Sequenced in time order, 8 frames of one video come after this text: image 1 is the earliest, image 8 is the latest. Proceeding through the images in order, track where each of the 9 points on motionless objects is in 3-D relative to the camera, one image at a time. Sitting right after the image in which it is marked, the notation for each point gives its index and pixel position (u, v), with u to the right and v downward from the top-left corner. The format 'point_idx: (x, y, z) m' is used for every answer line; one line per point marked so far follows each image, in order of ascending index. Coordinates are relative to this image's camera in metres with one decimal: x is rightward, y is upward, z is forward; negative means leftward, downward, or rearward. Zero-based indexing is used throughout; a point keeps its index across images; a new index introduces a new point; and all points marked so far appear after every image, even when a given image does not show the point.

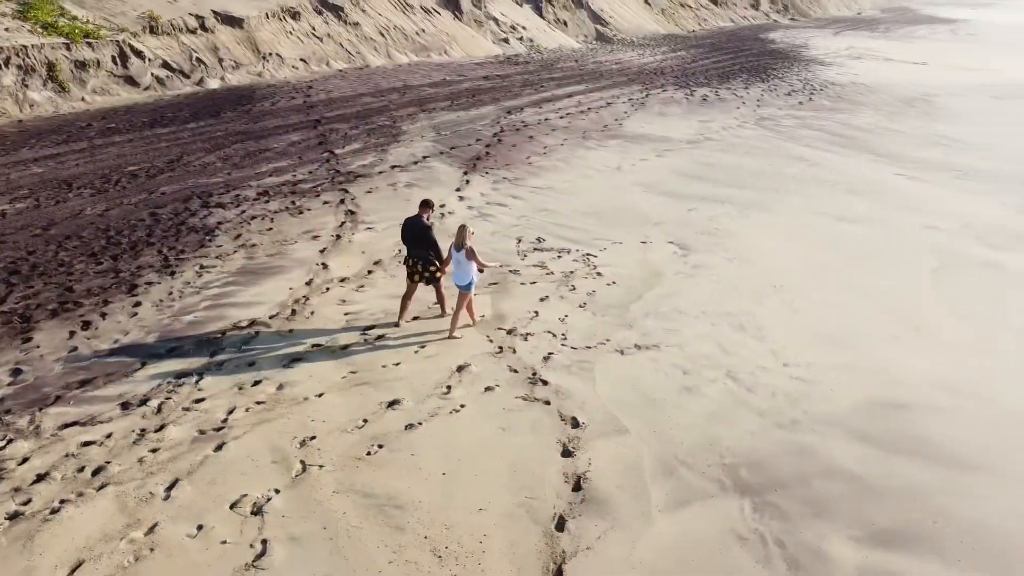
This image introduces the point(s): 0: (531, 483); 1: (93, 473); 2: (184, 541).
0: (+0.1, -1.1, +4.5) m
1: (-2.2, -0.9, +4.2) m
2: (-1.5, -1.2, +3.8) m
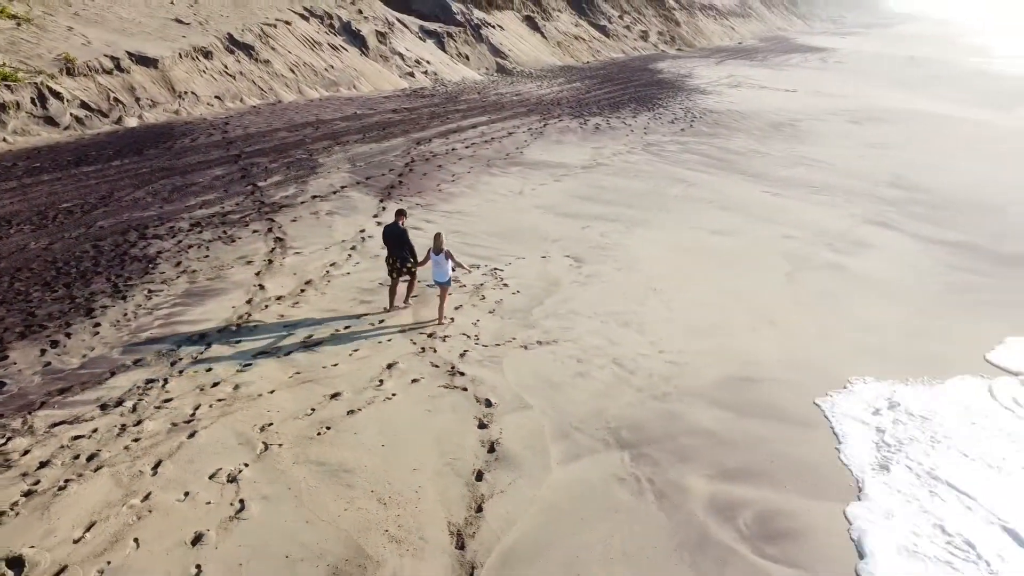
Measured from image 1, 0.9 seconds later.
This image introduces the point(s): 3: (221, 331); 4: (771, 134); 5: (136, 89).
0: (-0.4, -1.1, +5.5) m
1: (-2.6, -1.1, +5.0) m
2: (-1.9, -1.2, +4.7) m
3: (-2.5, -0.4, +7.0) m
4: (+6.0, +3.5, +18.5) m
5: (-6.8, +3.6, +14.6) m
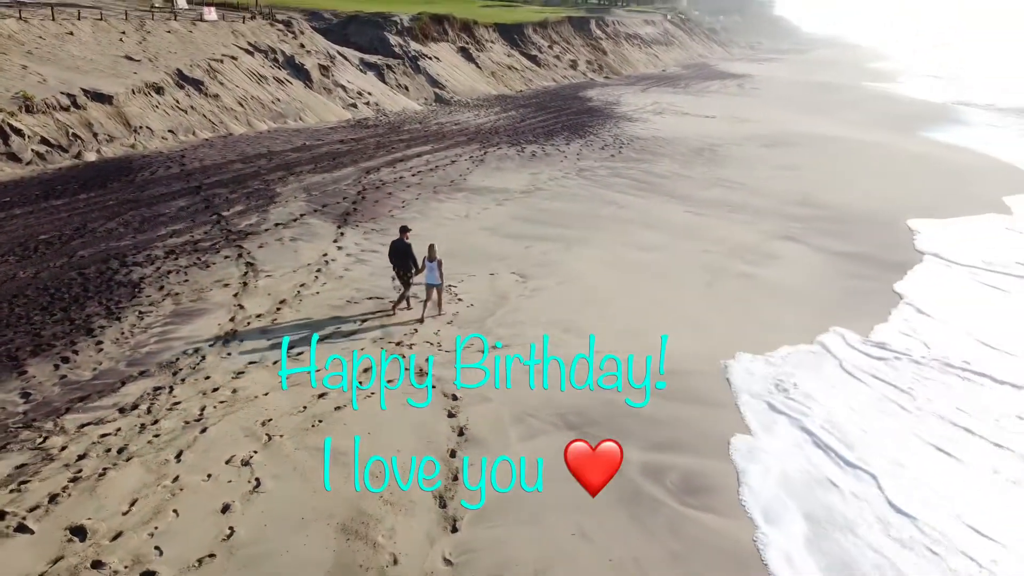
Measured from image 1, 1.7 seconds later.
0: (-0.7, -1.2, +6.6) m
1: (-2.9, -1.2, +5.9) m
2: (-2.1, -1.3, +5.6) m
3: (-2.9, -0.5, +7.9) m
4: (+4.5, +3.2, +20.1) m
5: (-7.9, +3.1, +15.2) m
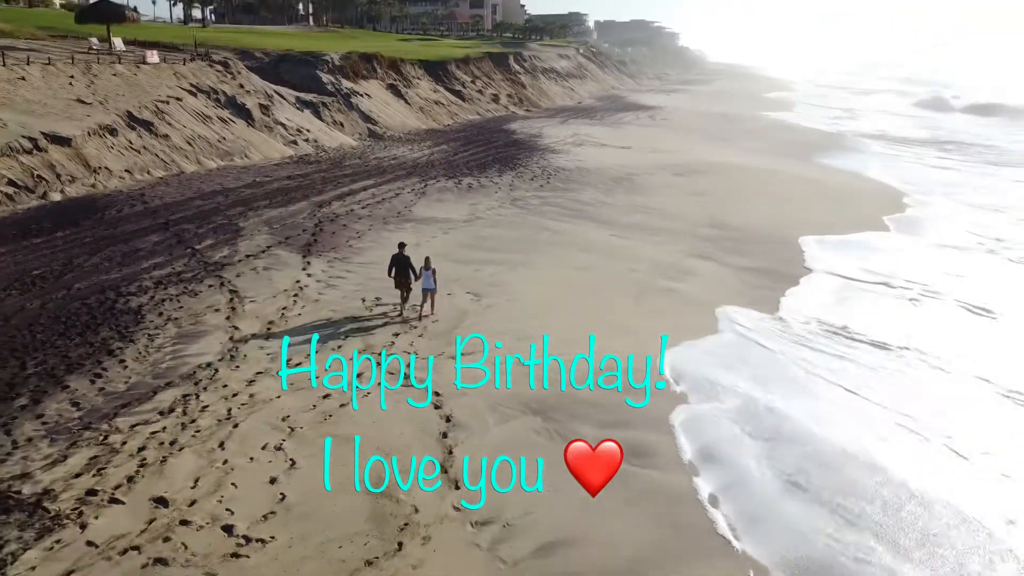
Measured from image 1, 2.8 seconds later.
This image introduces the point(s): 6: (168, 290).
0: (-0.9, -1.3, +8.0) m
1: (-3.0, -1.4, +7.1) m
2: (-2.3, -1.5, +6.9) m
3: (-3.3, -0.8, +9.1) m
4: (+2.8, +2.8, +22.2) m
5: (-9.1, +2.5, +16.0) m
6: (-4.8, 0.0, +11.2) m
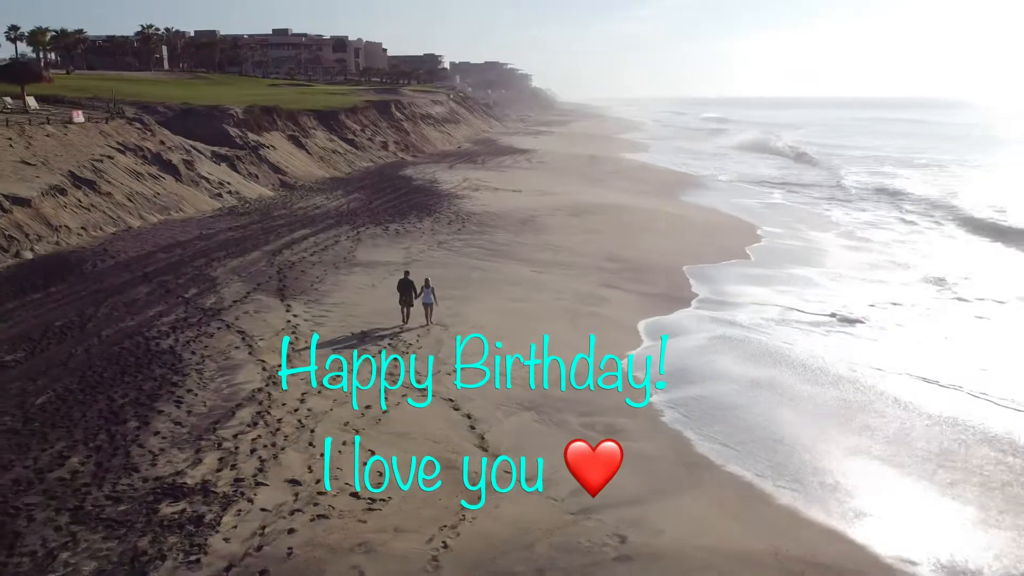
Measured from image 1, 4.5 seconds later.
0: (-0.8, -1.7, +10.4) m
1: (-2.7, -1.8, +9.1) m
2: (-1.9, -1.9, +9.0) m
3: (-3.4, -1.3, +11.1) m
4: (+0.2, +1.9, +25.1) m
5: (-10.4, +1.3, +17.0) m
6: (-5.3, -0.7, +12.9) m
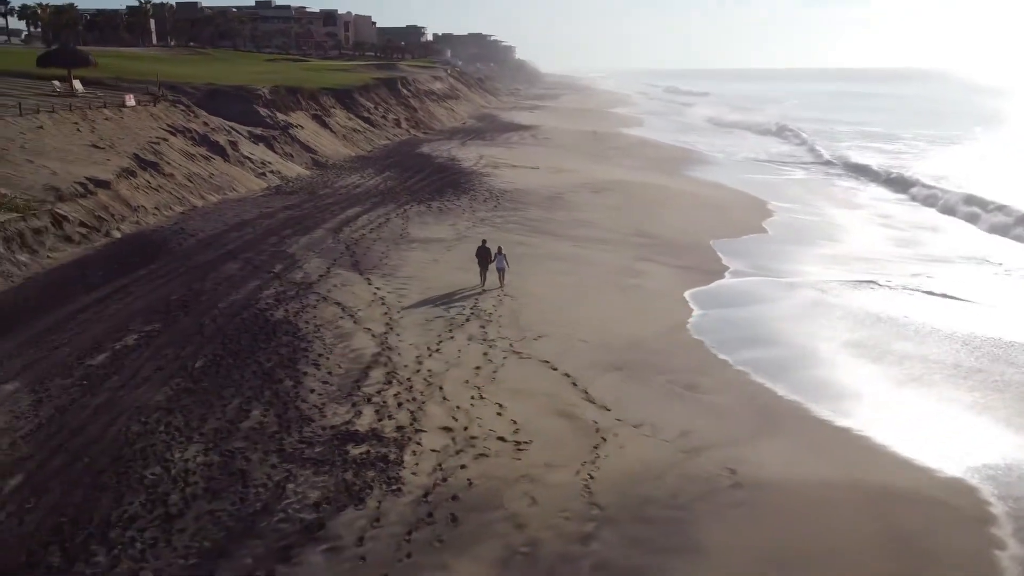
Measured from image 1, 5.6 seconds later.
0: (+0.6, -1.3, +11.8) m
1: (-1.3, -1.5, +10.6) m
2: (-0.5, -1.5, +10.5) m
3: (-2.0, -1.0, +12.5) m
4: (+1.3, +2.7, +26.5) m
5: (-9.2, +1.9, +18.2) m
6: (-3.9, -0.3, +14.3) m
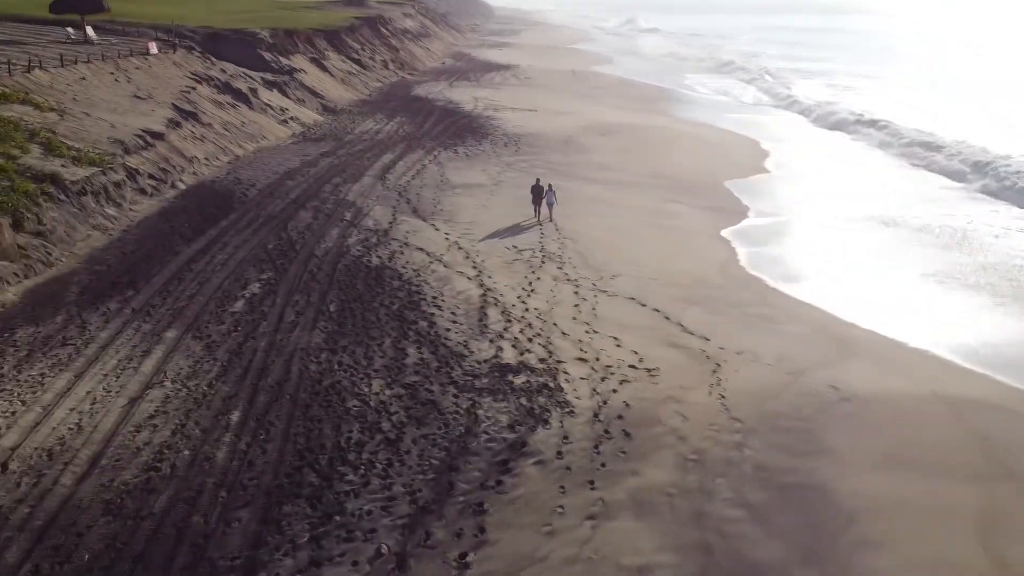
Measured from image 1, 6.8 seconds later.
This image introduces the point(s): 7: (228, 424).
0: (+2.2, -0.4, +13.1) m
1: (+0.4, -0.7, +11.7) m
2: (+1.2, -0.8, +11.7) m
3: (-0.4, -0.1, +13.6) m
4: (+1.9, +4.8, +27.4) m
5: (-8.0, +3.0, +18.6) m
6: (-2.5, +0.7, +15.2) m
7: (-3.2, -1.5, +8.9) m
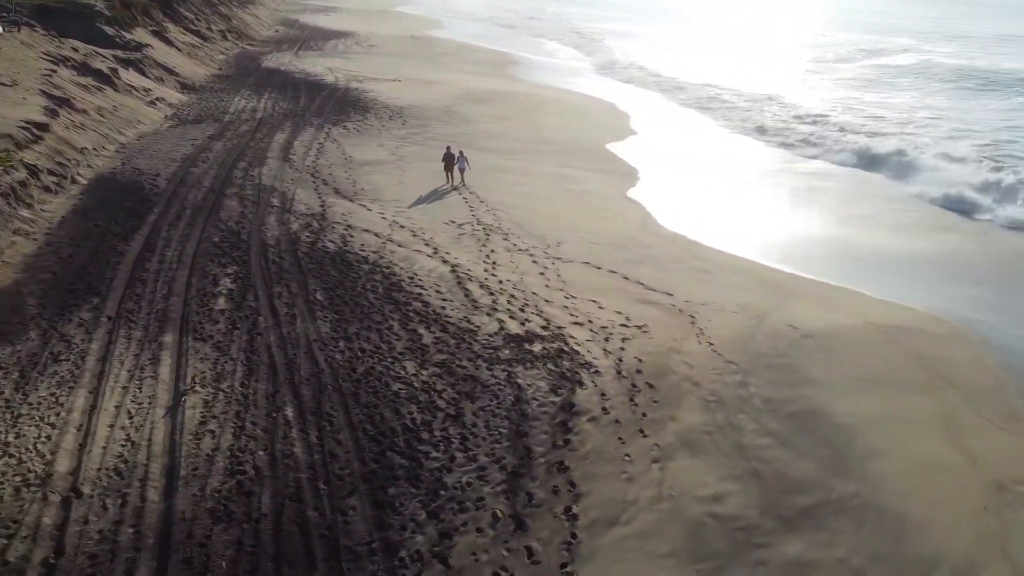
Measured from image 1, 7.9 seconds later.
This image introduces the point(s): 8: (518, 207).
0: (+1.7, +0.2, +14.2) m
1: (+0.2, -0.3, +12.5) m
2: (+1.0, -0.3, +12.6) m
3: (-1.0, +0.4, +14.1) m
4: (-2.2, +5.9, +27.8) m
5: (-9.7, +2.9, +17.1) m
6: (-3.4, +1.0, +15.2) m
7: (-2.5, -1.5, +9.0) m
8: (+0.1, +1.9, +18.6) m
